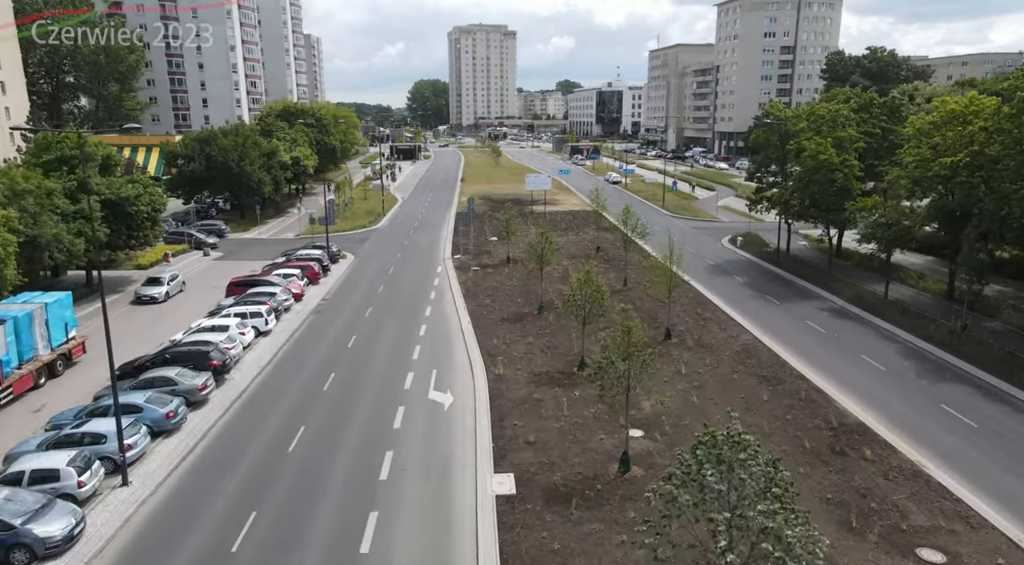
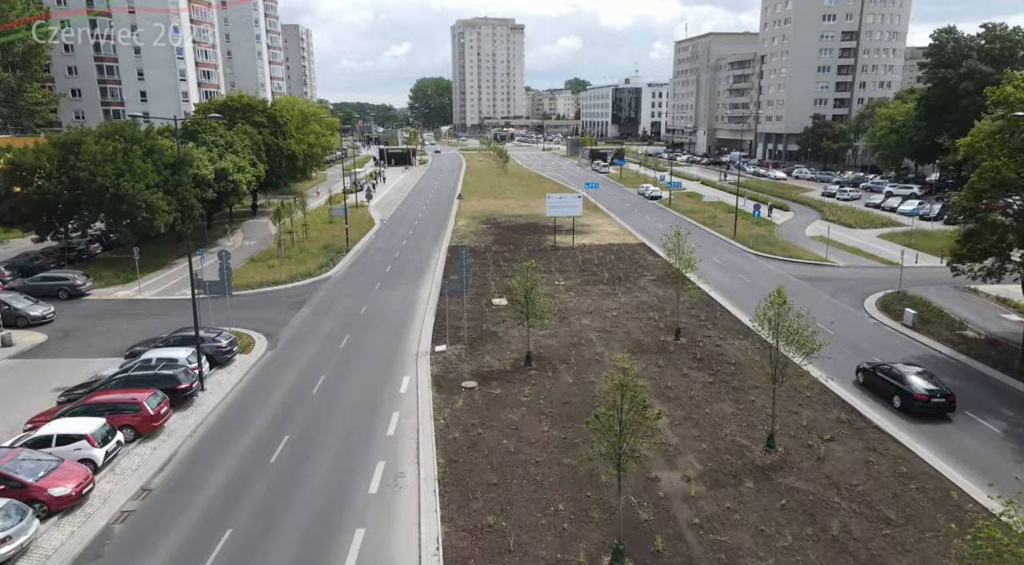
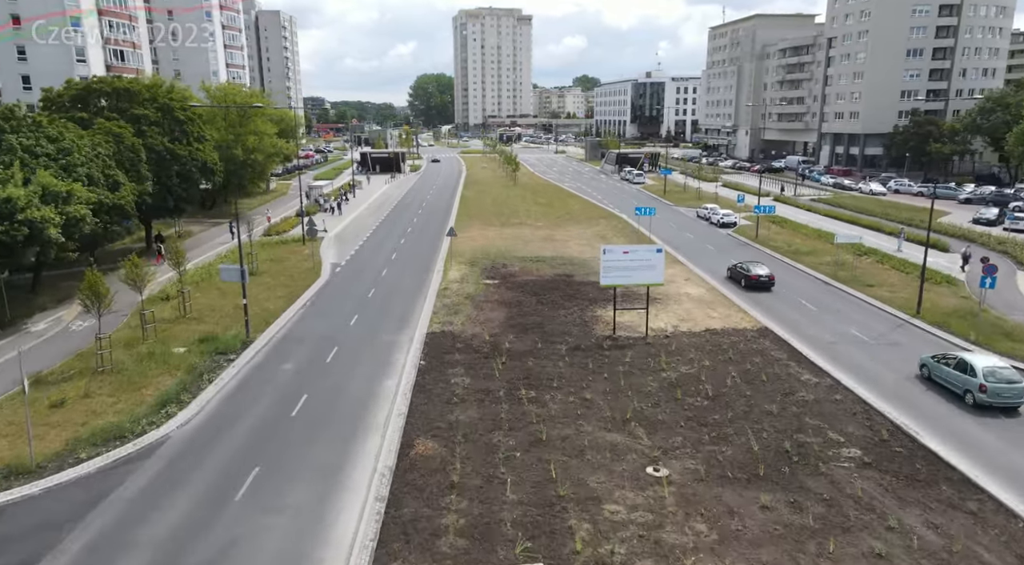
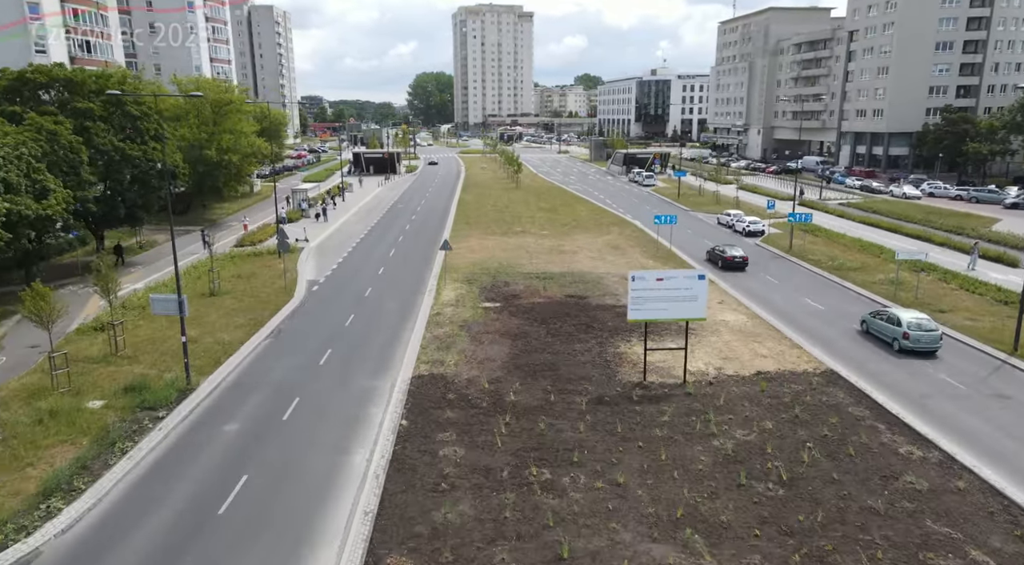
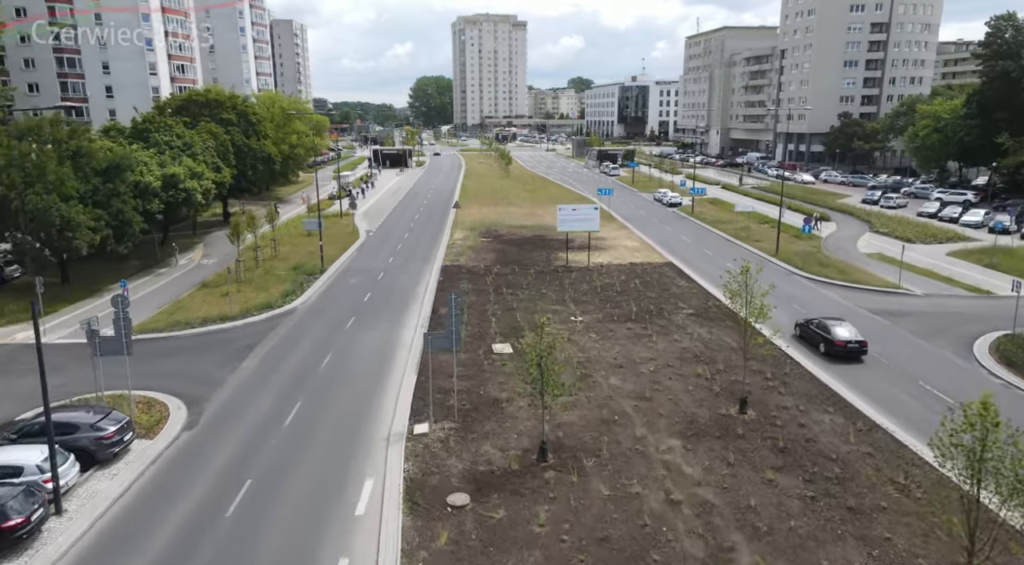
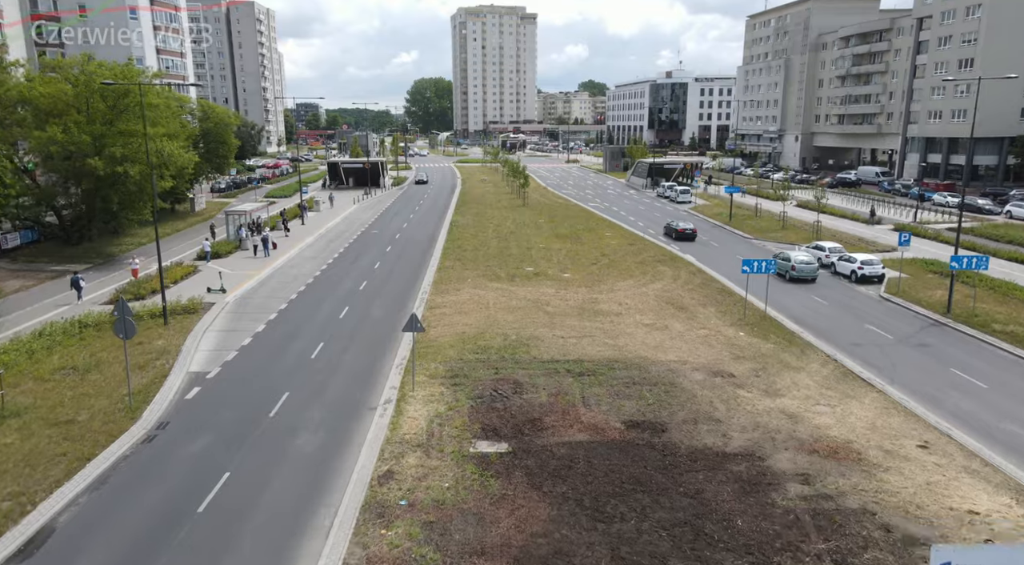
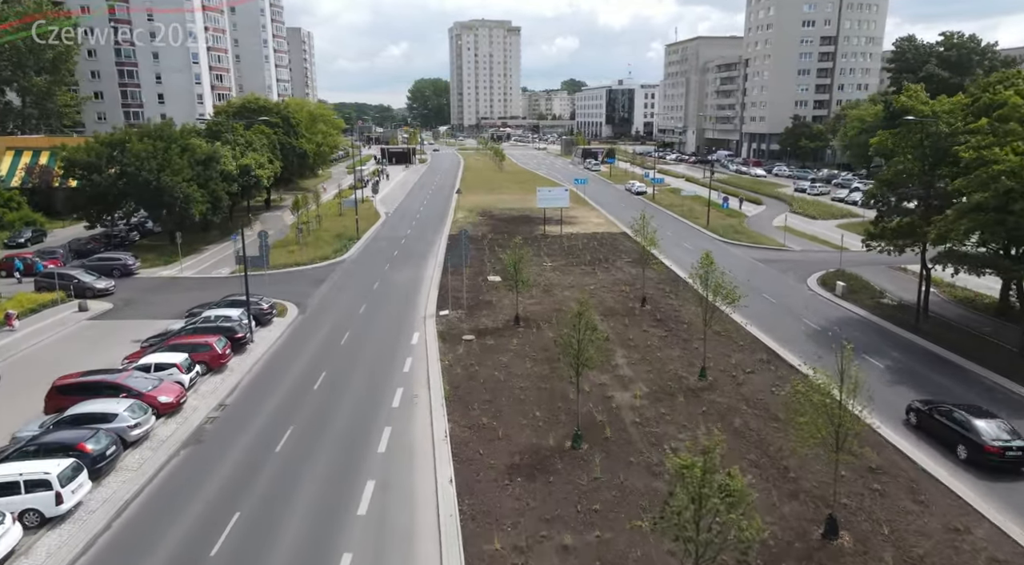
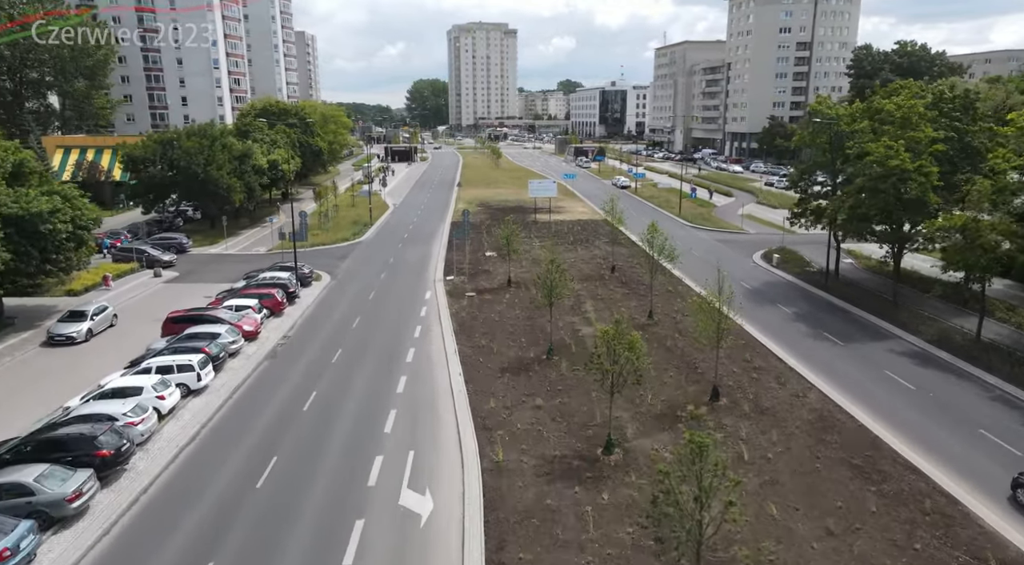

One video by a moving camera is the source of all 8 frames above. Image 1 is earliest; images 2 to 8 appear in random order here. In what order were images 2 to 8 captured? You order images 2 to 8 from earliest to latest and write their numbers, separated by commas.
8, 7, 2, 5, 3, 4, 6
